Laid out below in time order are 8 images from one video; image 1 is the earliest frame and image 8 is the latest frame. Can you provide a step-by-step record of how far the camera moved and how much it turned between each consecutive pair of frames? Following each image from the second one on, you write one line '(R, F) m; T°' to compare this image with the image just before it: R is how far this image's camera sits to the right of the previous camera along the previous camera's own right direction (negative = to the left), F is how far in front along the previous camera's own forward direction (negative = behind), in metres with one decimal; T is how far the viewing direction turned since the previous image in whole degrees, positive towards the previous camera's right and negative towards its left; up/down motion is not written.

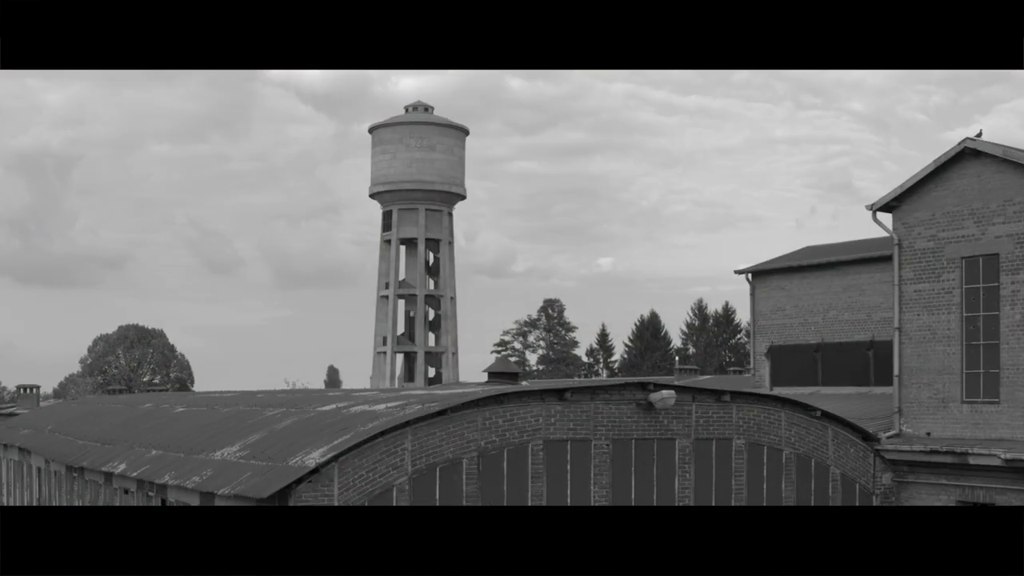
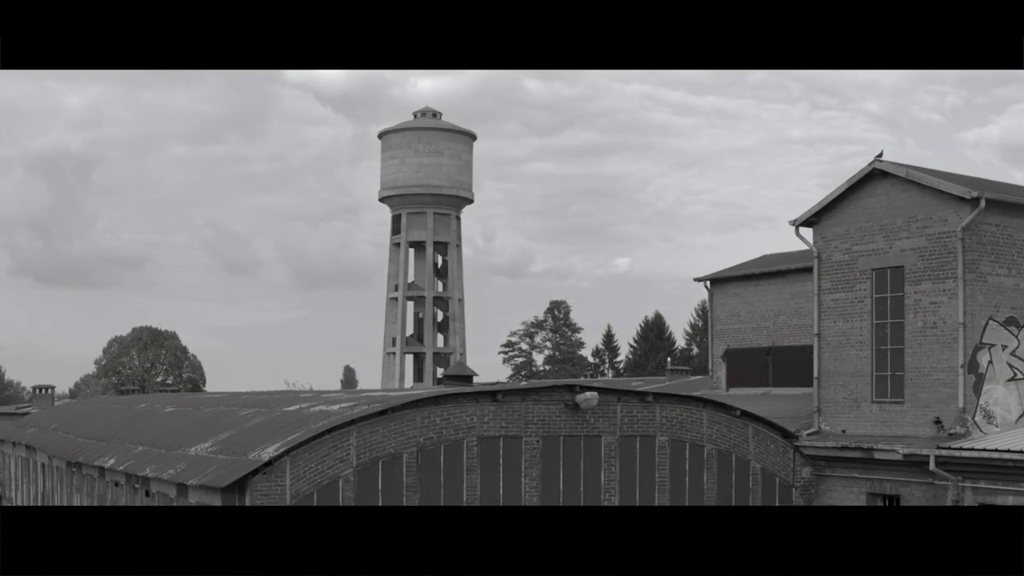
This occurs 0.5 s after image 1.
(+1.0, -1.5) m; -1°
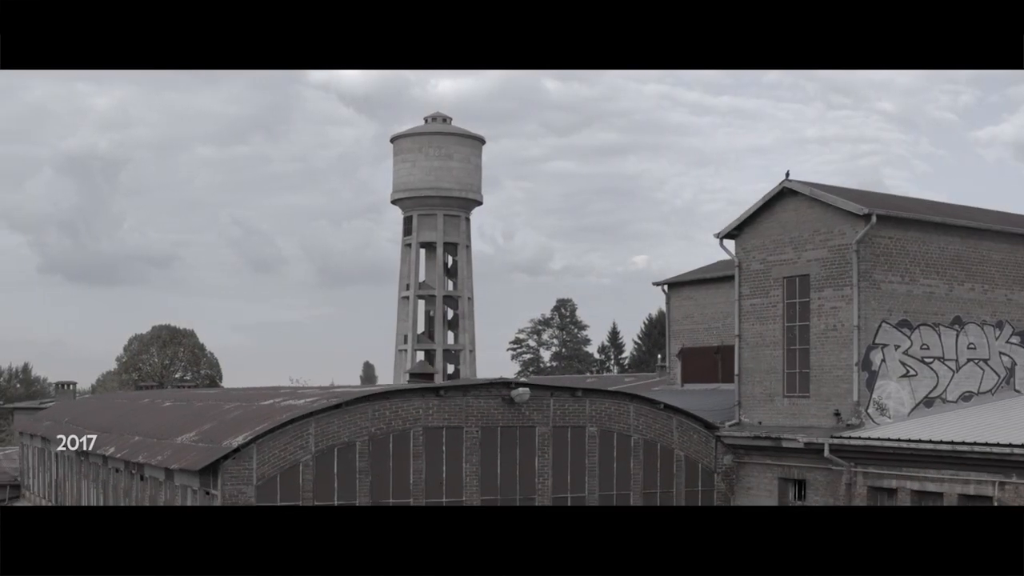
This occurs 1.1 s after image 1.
(+1.1, -2.1) m; -1°
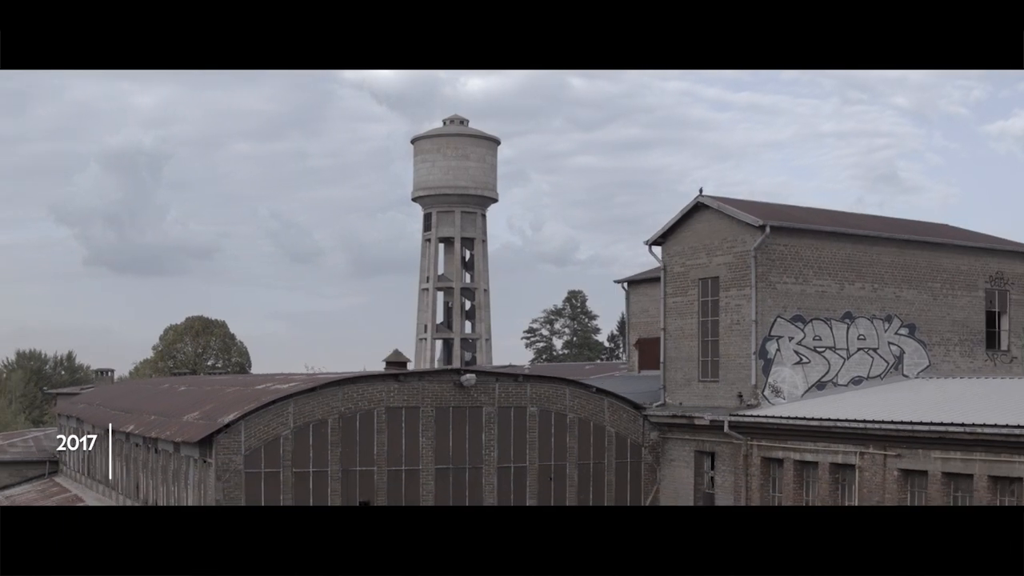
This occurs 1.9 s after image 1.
(+1.4, -3.3) m; -2°
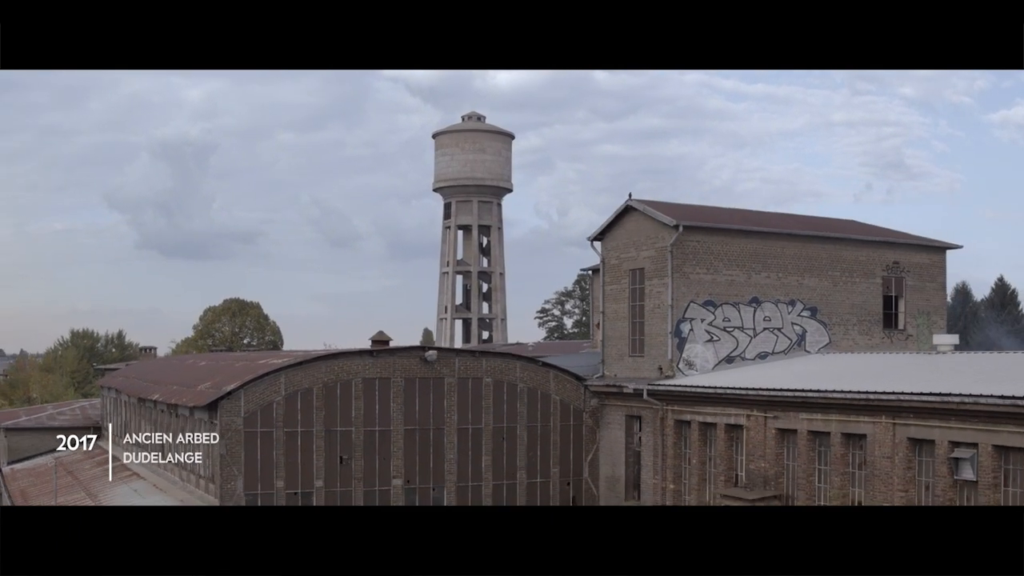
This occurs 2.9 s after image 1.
(+1.6, -4.1) m; -2°
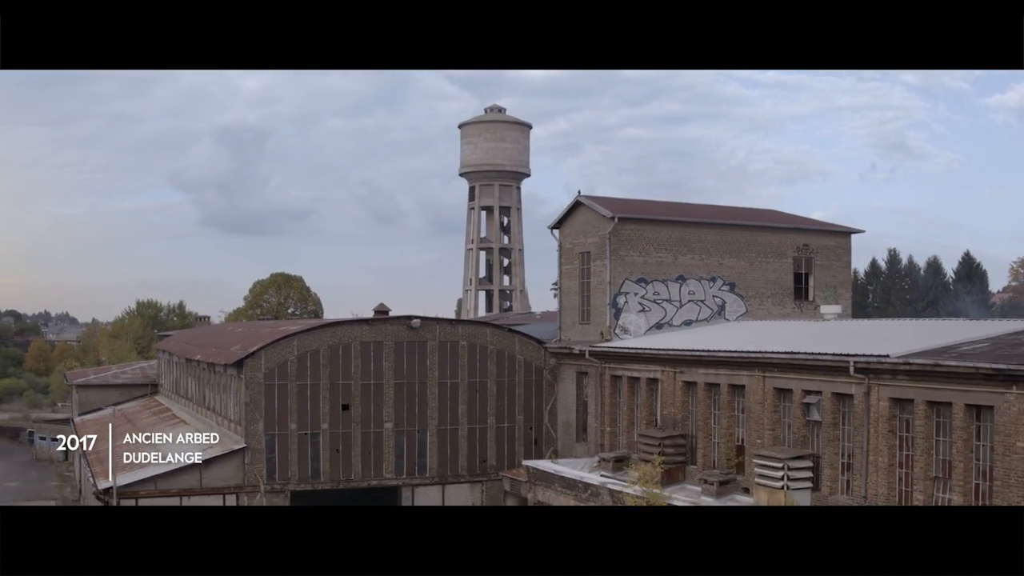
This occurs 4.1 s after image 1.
(+1.9, -6.0) m; -2°
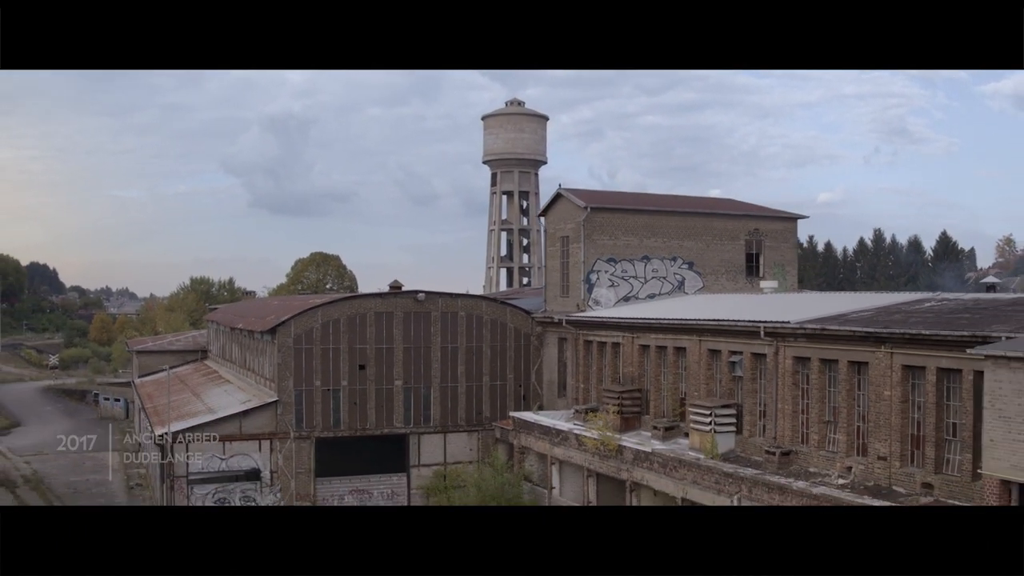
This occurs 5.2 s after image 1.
(+1.5, -5.8) m; -2°
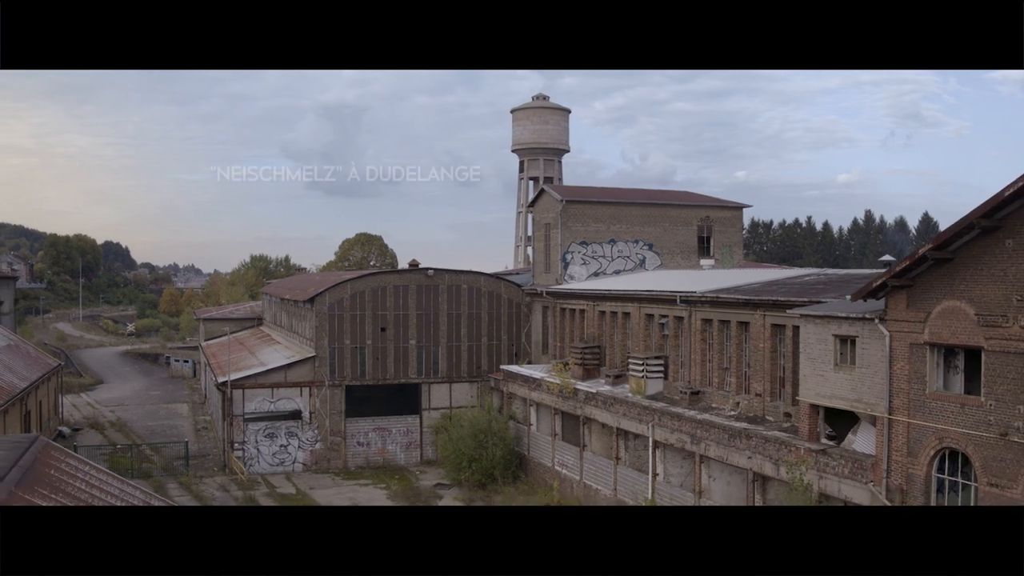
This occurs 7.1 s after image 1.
(+2.3, -9.0) m; -3°
